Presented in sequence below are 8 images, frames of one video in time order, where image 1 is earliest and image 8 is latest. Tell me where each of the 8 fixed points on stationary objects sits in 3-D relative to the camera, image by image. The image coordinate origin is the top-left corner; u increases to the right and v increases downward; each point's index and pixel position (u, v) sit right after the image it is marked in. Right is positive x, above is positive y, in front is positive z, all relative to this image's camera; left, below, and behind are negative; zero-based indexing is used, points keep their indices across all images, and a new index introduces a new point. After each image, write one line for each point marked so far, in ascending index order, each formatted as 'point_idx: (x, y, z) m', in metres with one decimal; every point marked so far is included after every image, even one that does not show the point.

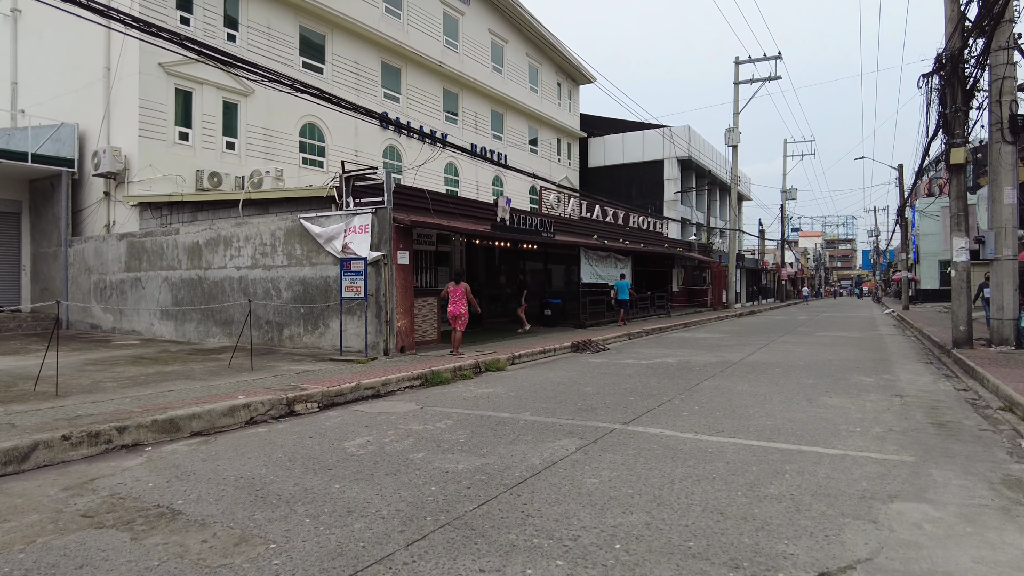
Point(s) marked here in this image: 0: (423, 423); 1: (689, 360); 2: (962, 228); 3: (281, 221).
0: (-0.9, -1.4, +6.9) m
1: (+3.3, -1.4, +12.9) m
2: (+8.2, +1.1, +12.5) m
3: (-4.5, +1.3, +13.4) m
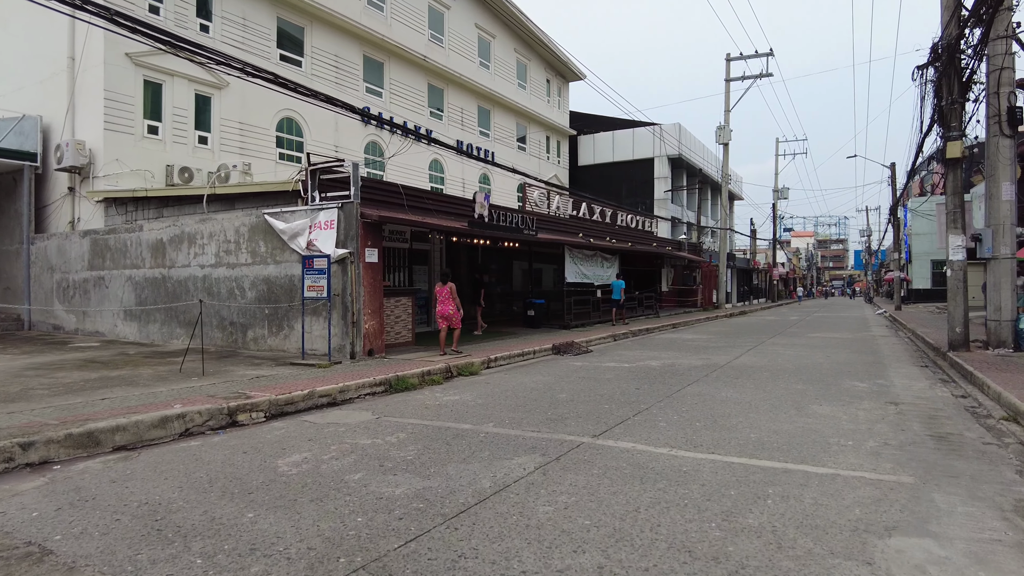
0: (-1.3, -1.4, +6.3) m
1: (+2.9, -1.3, +12.4) m
2: (+7.8, +1.1, +11.9) m
3: (-5.0, +1.3, +12.7) m
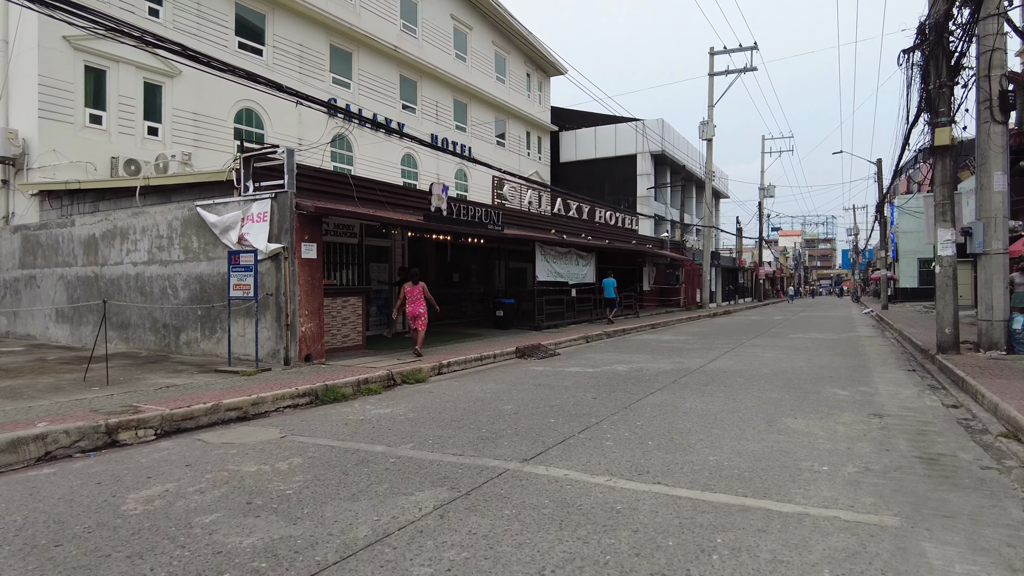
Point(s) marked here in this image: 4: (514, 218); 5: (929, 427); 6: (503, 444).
0: (-1.9, -1.3, +5.3) m
1: (+2.2, -1.3, +11.4) m
2: (+7.1, +1.1, +11.0) m
3: (-5.7, +1.3, +11.7) m
4: (0.0, +1.7, +16.9) m
5: (+3.8, -1.3, +6.3) m
6: (-0.1, -1.3, +5.7) m
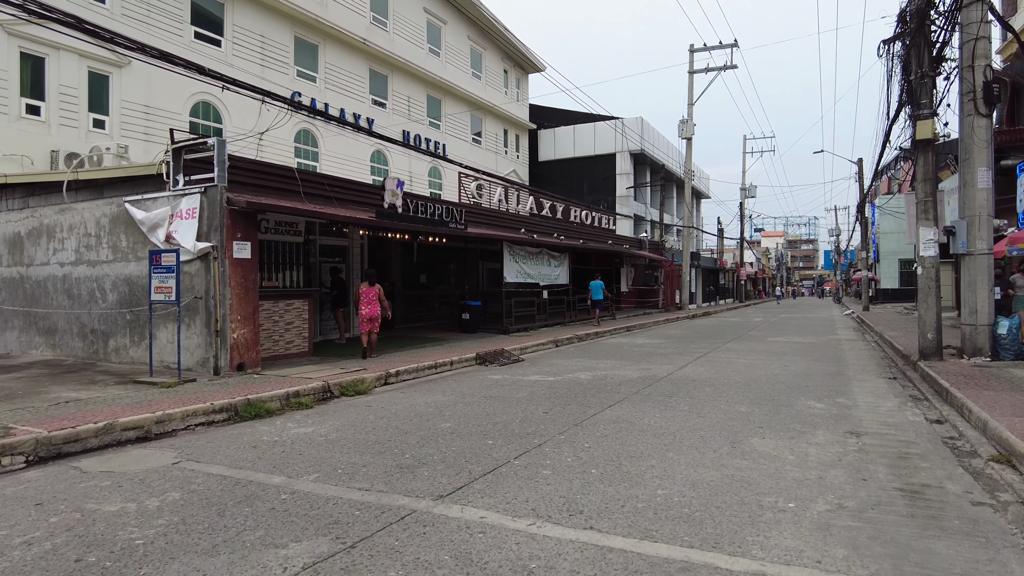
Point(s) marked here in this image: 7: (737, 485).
0: (-2.5, -1.4, +4.5) m
1: (+1.5, -1.4, +10.7) m
2: (+6.4, +1.1, +10.4) m
3: (-6.4, +1.3, +10.8) m
4: (-0.8, +1.7, +16.1) m
5: (+3.3, -1.3, +5.6) m
6: (-0.6, -1.3, +4.9) m
7: (+1.5, -1.3, +4.6) m
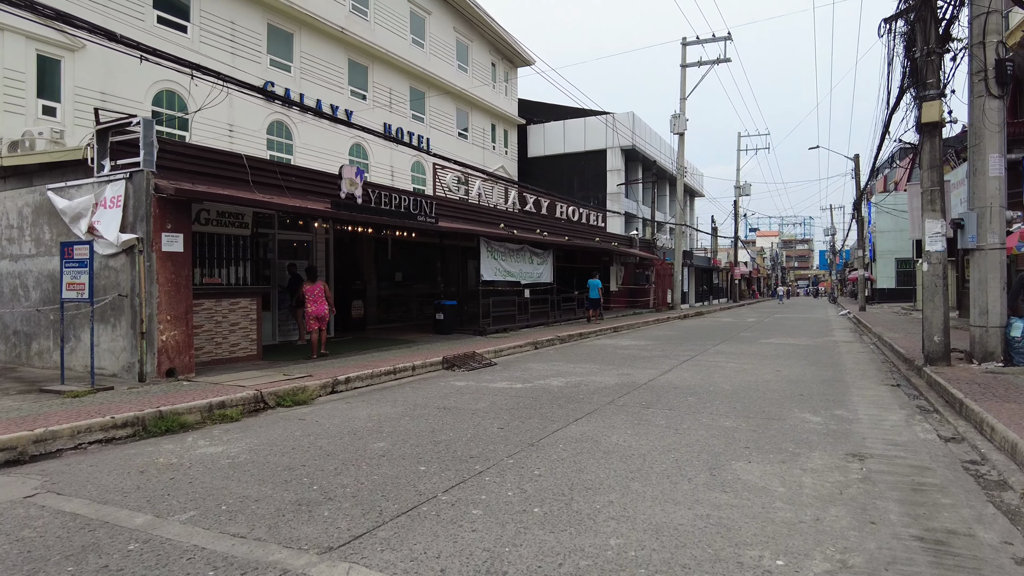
0: (-2.9, -1.3, +3.5) m
1: (+1.0, -1.3, +9.7) m
2: (+5.9, +1.1, +9.5) m
3: (-6.9, +1.3, +9.8) m
4: (-1.3, +1.7, +15.2) m
5: (+2.8, -1.3, +4.6) m
6: (-1.1, -1.3, +4.0) m
7: (+1.1, -1.3, +3.7) m
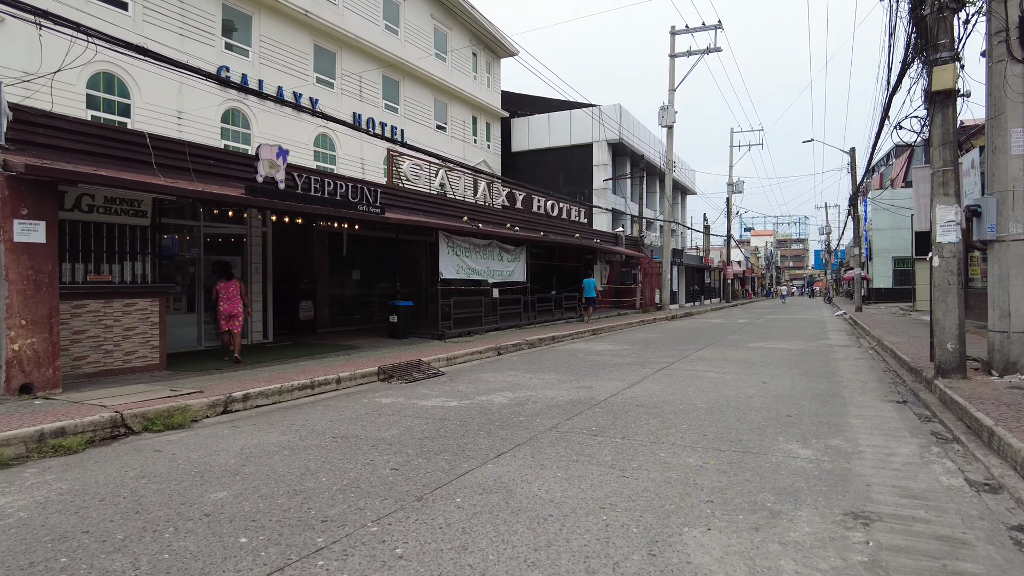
0: (-3.7, -1.3, +2.0) m
1: (+0.3, -1.3, +8.2) m
2: (+5.1, +1.1, +8.0) m
3: (-7.6, +1.4, +8.2) m
4: (-2.1, +1.8, +13.7) m
5: (+2.1, -1.3, +3.2) m
6: (-1.8, -1.3, +2.5) m
7: (+0.4, -1.3, +2.2) m
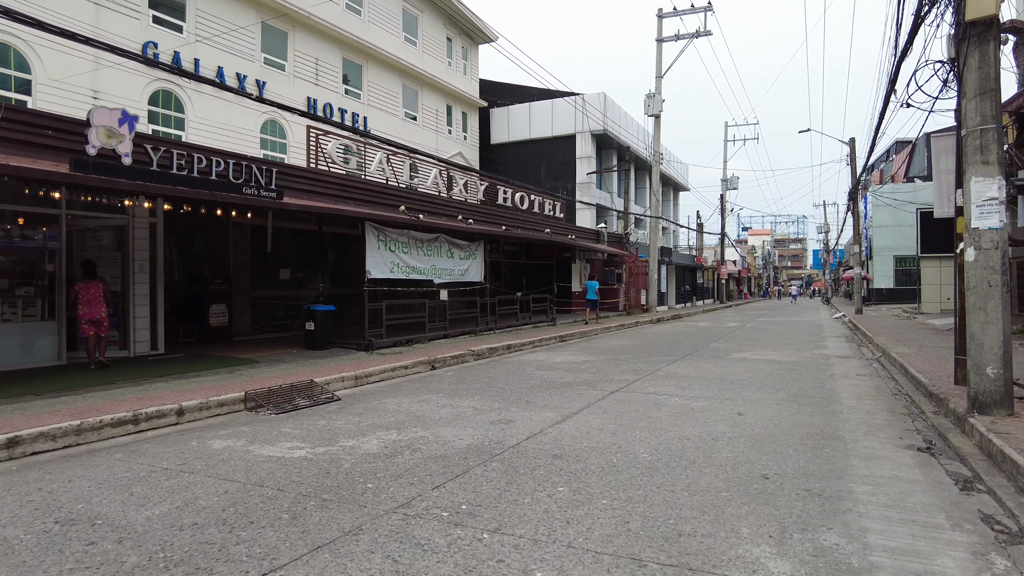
0: (-4.7, -1.3, -0.1) m
1: (-0.8, -1.3, +6.1) m
2: (+4.1, +1.1, +5.9) m
3: (-8.7, +1.3, +6.1) m
4: (-3.1, +1.7, +11.5) m
5: (+1.1, -1.3, +1.0) m
6: (-2.8, -1.3, +0.3) m
7: (-0.7, -1.3, +0.1) m
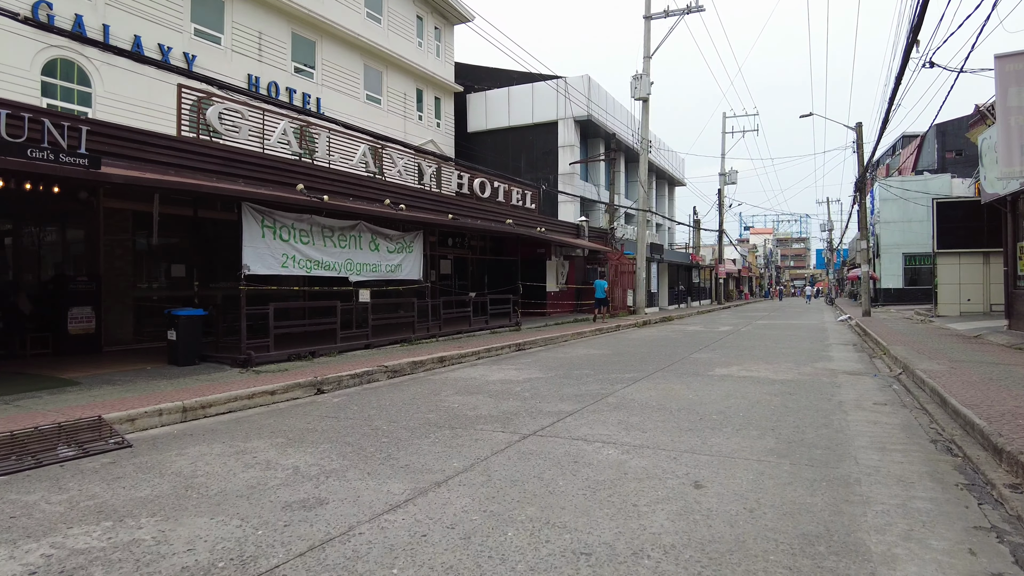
0: (-5.8, -1.3, -2.7) m
1: (-1.9, -1.3, +3.5) m
2: (+3.0, +1.1, +3.3) m
3: (-9.8, +1.3, +3.6) m
4: (-4.2, +1.7, +9.0) m
5: (-0.1, -1.3, -1.5) m
6: (-4.0, -1.3, -2.2) m
7: (-1.8, -1.3, -2.5) m
